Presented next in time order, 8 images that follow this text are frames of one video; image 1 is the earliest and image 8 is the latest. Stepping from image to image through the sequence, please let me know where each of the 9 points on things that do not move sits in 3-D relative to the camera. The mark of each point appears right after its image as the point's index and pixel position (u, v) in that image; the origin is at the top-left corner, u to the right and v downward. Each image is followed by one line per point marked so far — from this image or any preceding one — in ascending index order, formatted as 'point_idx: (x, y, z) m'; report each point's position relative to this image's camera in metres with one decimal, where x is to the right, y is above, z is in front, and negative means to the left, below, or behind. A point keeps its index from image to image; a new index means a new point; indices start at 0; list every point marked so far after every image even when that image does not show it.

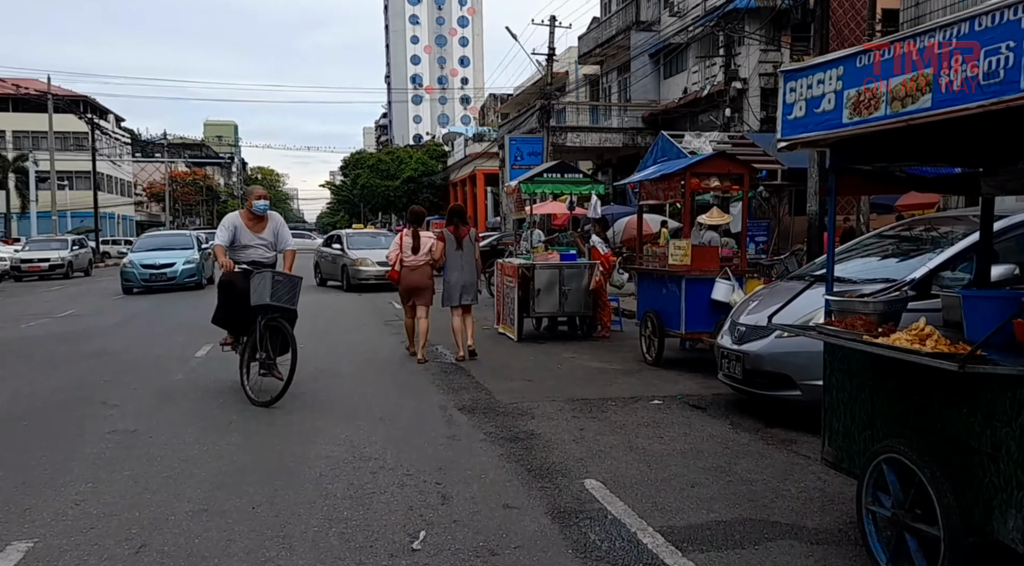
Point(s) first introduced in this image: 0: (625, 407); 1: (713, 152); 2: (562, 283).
0: (+1.0, -1.1, +7.3) m
1: (+2.3, +1.5, +9.3) m
2: (+0.7, 0.0, +11.6) m
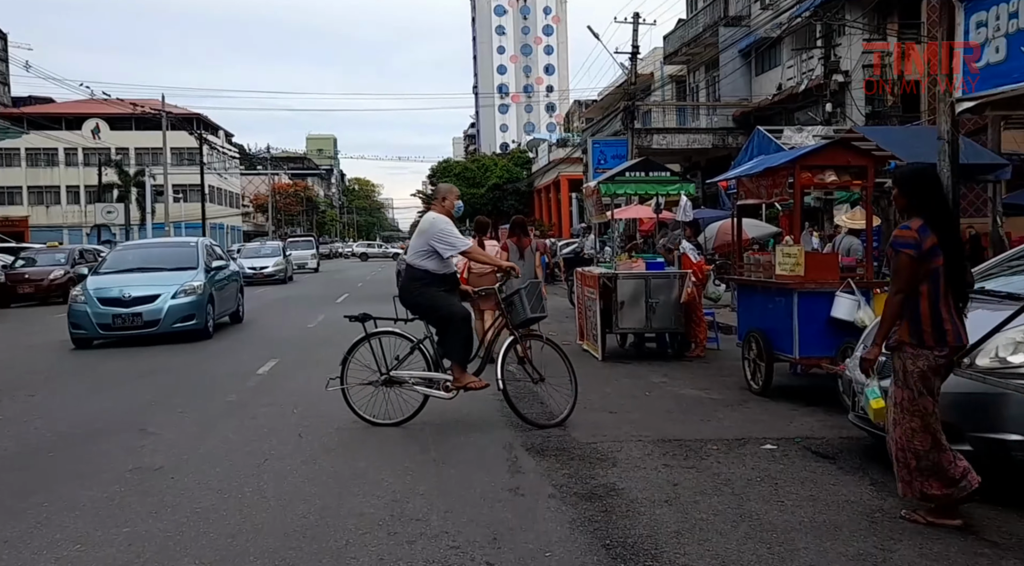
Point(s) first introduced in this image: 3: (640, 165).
0: (+1.6, -1.2, +5.9) m
1: (+3.1, +1.4, +7.8) m
2: (+1.7, -0.2, +10.2) m
3: (+1.7, +1.6, +10.7) m
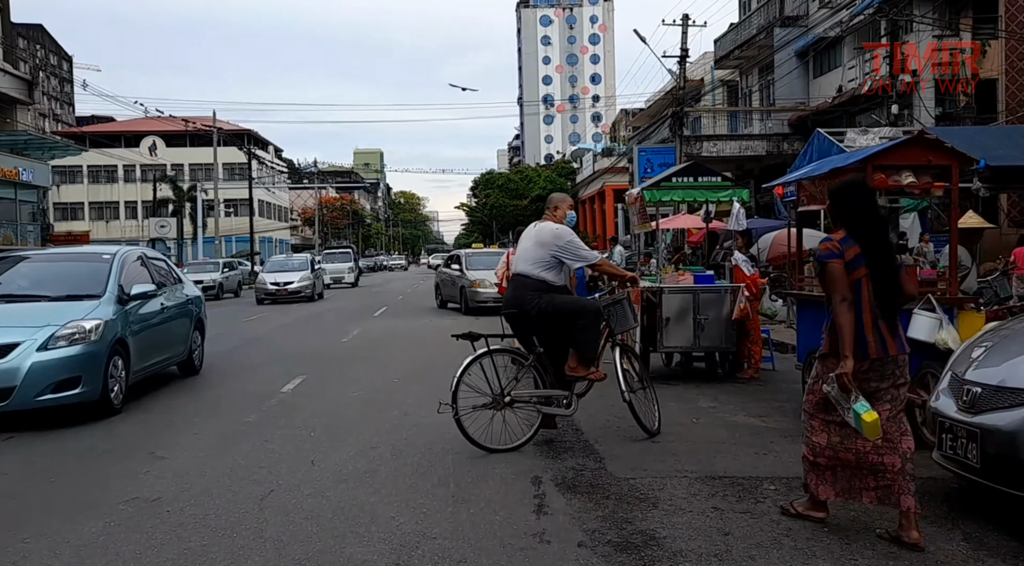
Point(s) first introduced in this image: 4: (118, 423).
0: (+1.8, -1.3, +5.2) m
1: (+3.4, +1.3, +7.0) m
2: (+2.1, -0.3, +9.5) m
3: (+2.2, +1.4, +9.9) m
4: (-3.6, -1.3, +7.3) m
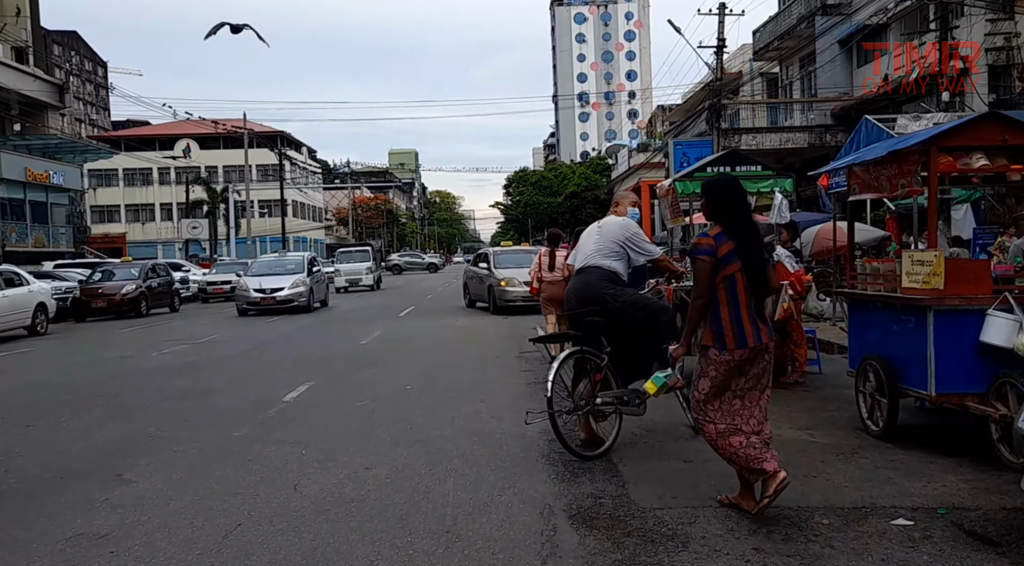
0: (+1.8, -1.3, +4.3) m
1: (+3.5, +1.3, +6.1) m
2: (+2.4, -0.3, +8.6) m
3: (+2.4, +1.4, +9.1) m
4: (-3.4, -1.3, +6.7) m
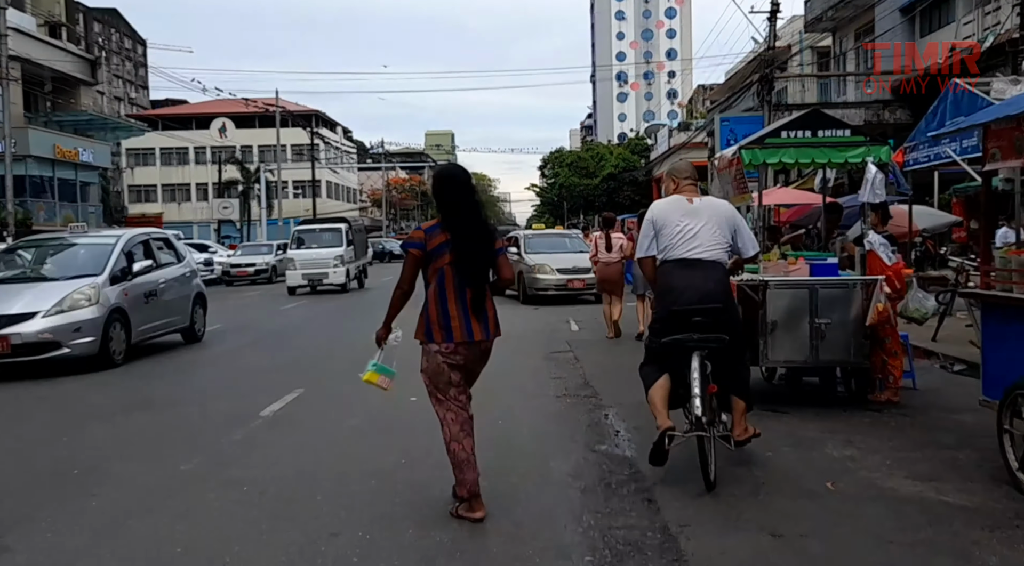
0: (+1.8, -1.4, +2.7) m
1: (+3.6, +1.3, +4.4) m
2: (+2.6, -0.3, +7.0) m
3: (+2.6, +1.5, +7.4) m
4: (-3.3, -1.2, +5.4) m
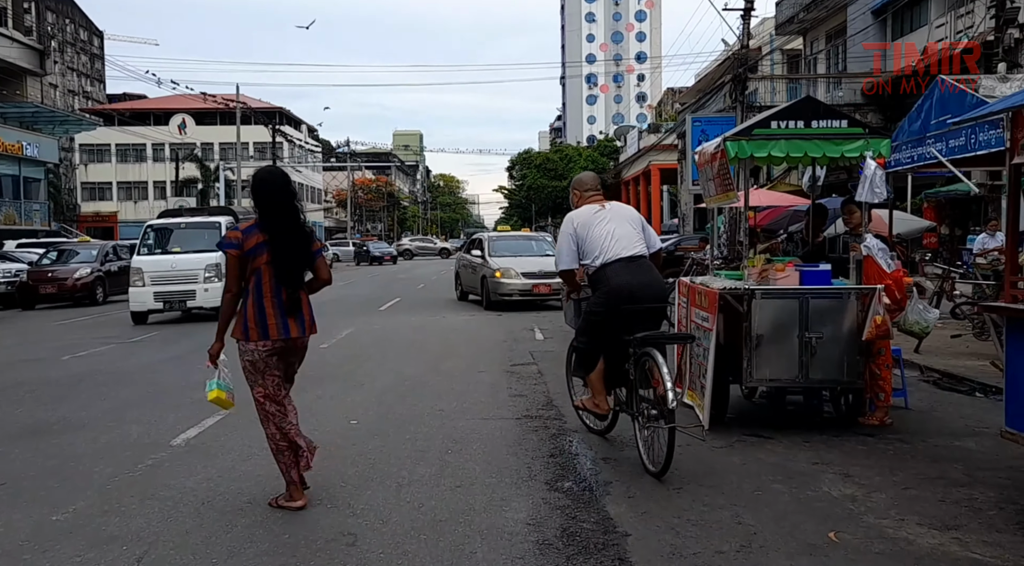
0: (+1.6, -1.4, +1.9) m
1: (+3.4, +1.2, +3.7) m
2: (+2.2, -0.3, +6.2) m
3: (+2.3, +1.4, +6.6) m
4: (-3.6, -1.3, +4.4) m
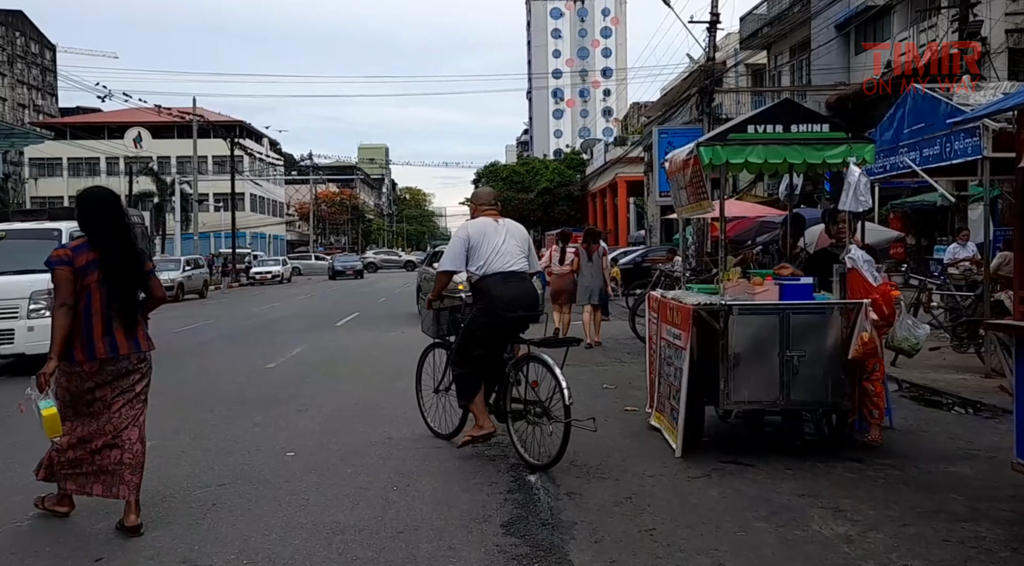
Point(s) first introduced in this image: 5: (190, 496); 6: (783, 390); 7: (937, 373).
0: (+1.5, -1.4, +1.4) m
1: (+3.2, +1.1, +3.2) m
2: (+1.9, -0.4, +5.7) m
3: (+1.9, +1.3, +6.2) m
4: (-3.8, -1.4, +3.6) m
5: (-2.0, -1.3, +5.2) m
6: (+1.9, -0.8, +5.7) m
7: (+4.9, -1.0, +9.3) m
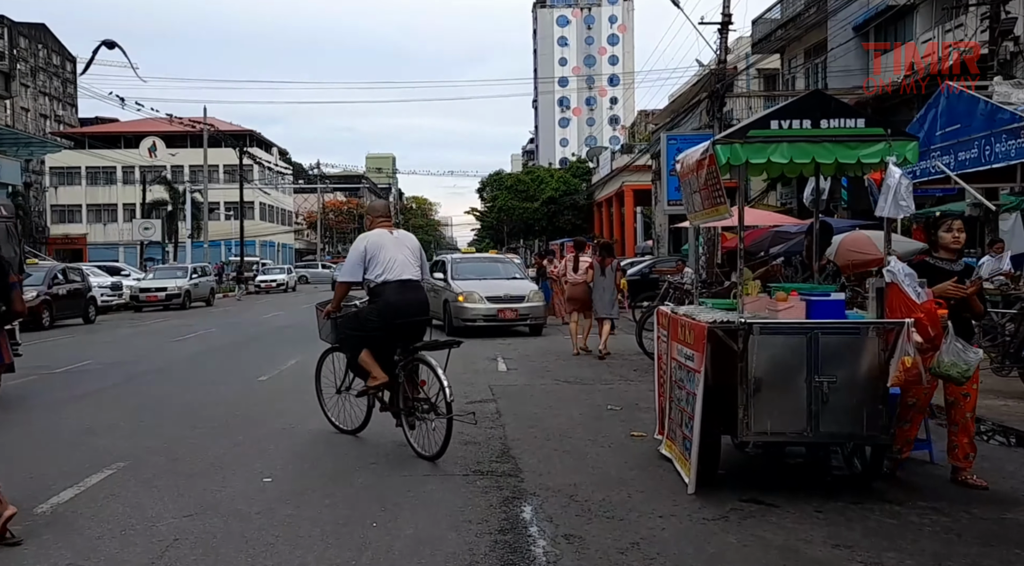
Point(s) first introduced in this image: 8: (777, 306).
0: (+1.4, -1.5, +0.7) m
1: (+3.1, +1.1, +2.6) m
2: (+1.9, -0.5, +5.0) m
3: (+1.9, +1.2, +5.5) m
4: (-3.9, -1.4, +3.0) m
5: (-2.1, -1.4, +4.5) m
6: (+1.9, -0.9, +5.0) m
7: (+4.8, -1.2, +8.5) m
8: (+1.7, -0.1, +5.3) m
